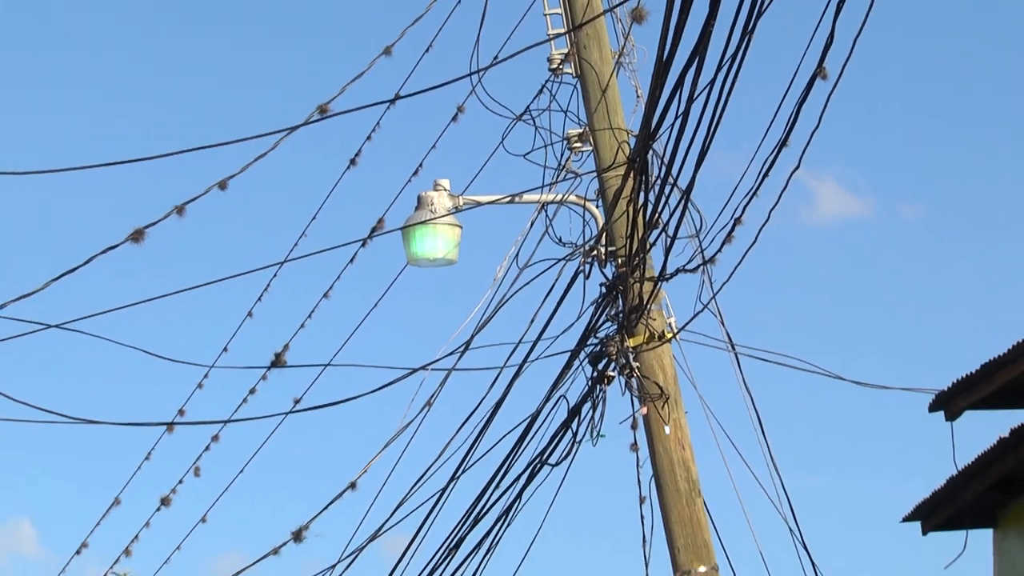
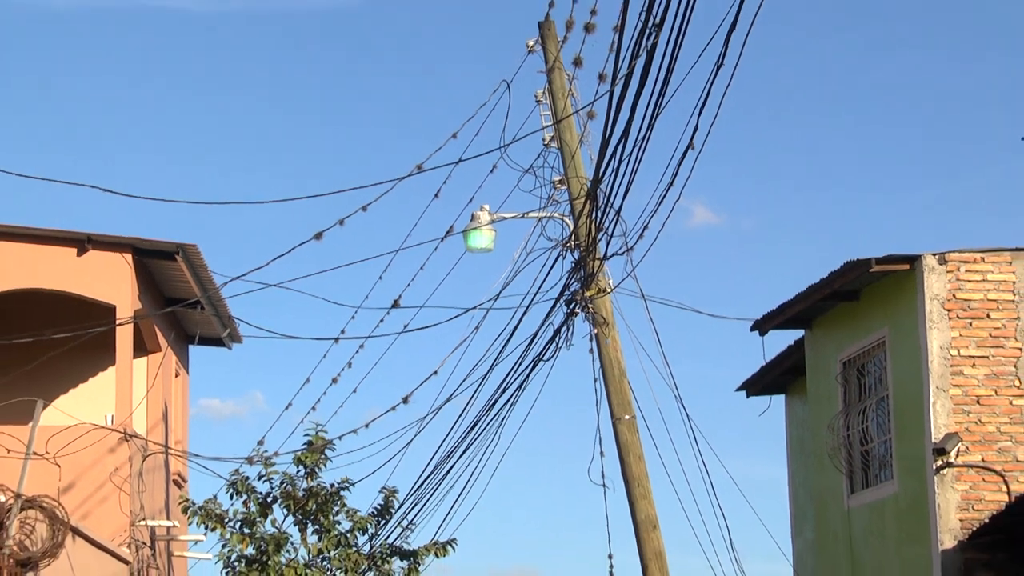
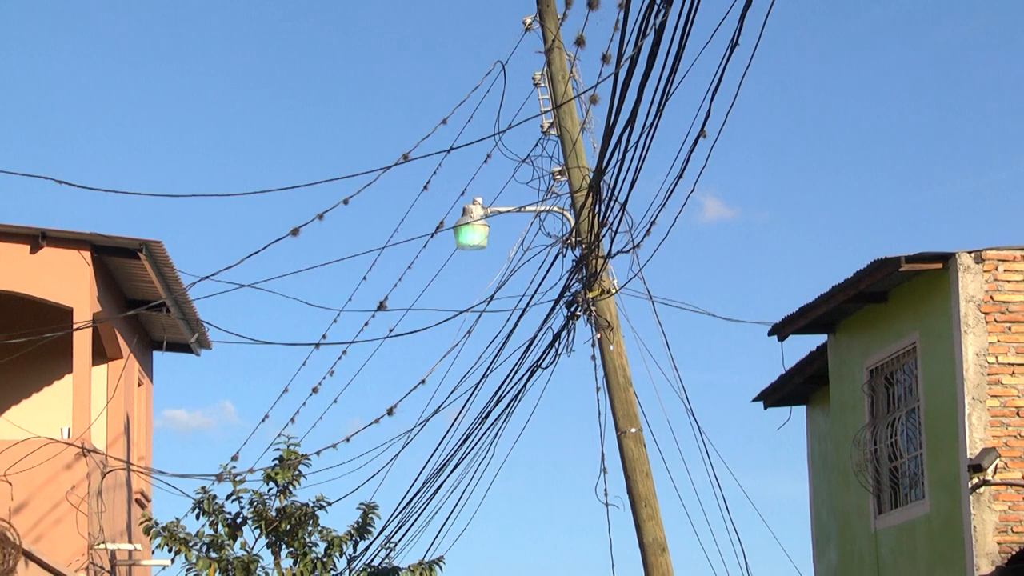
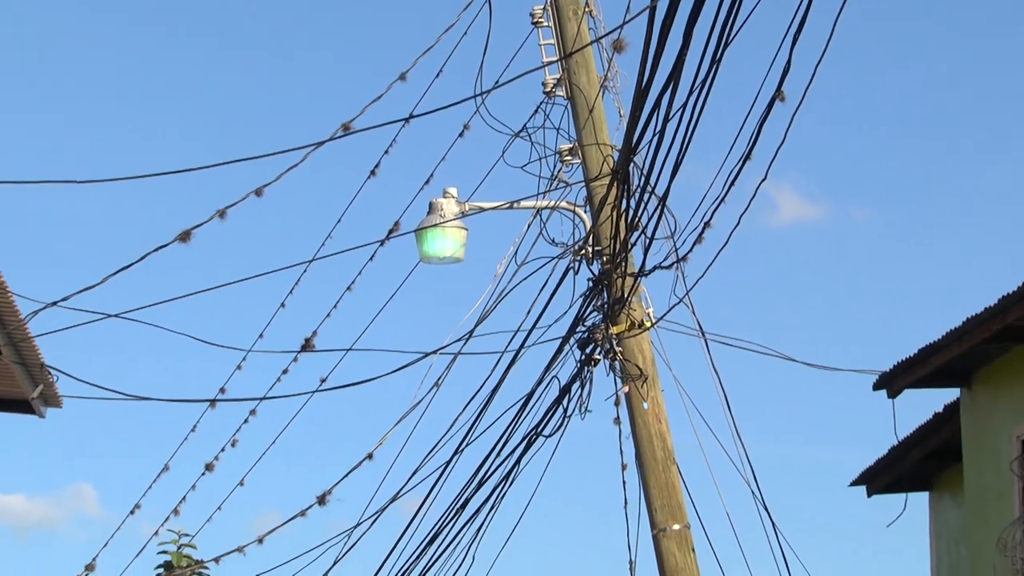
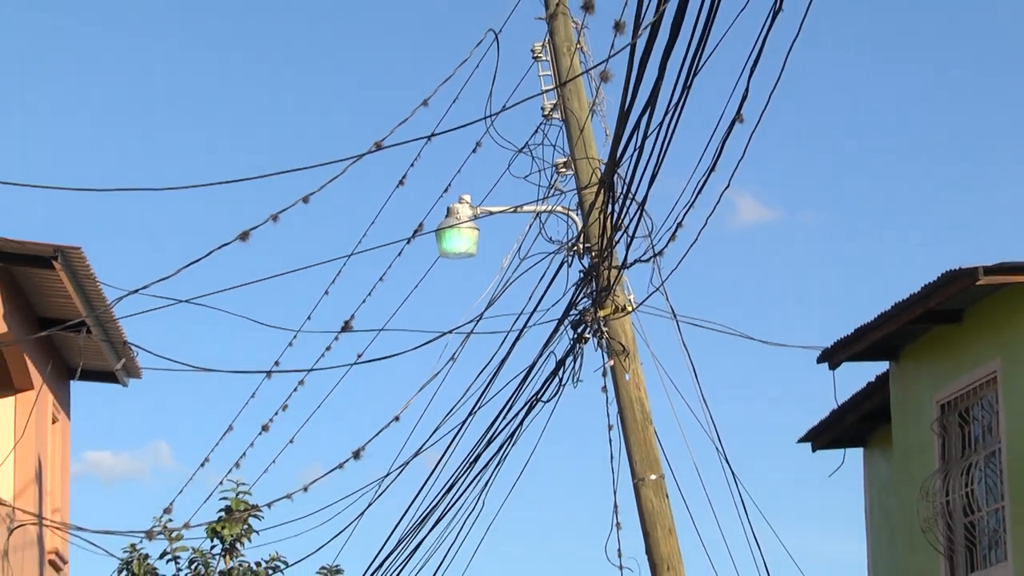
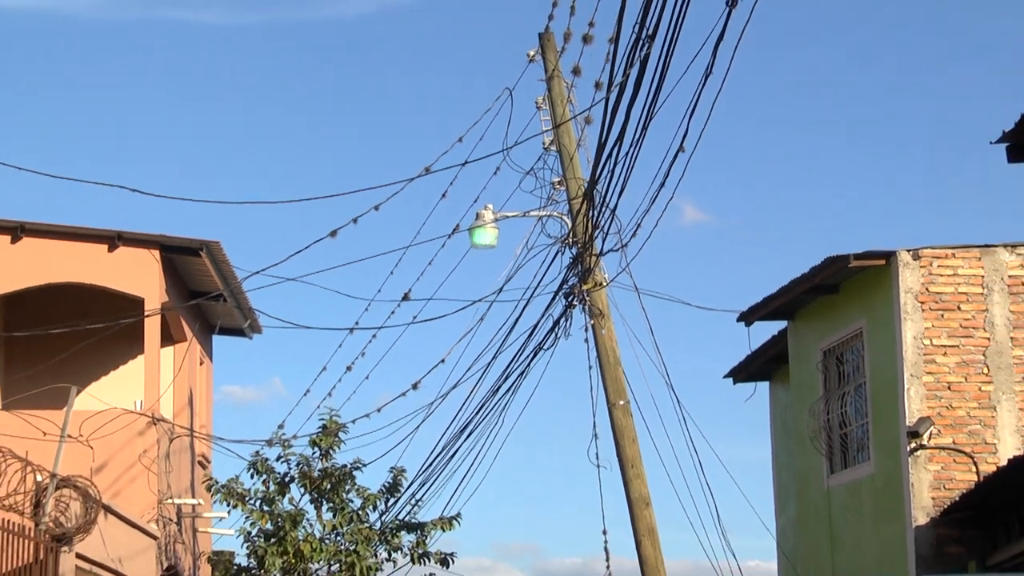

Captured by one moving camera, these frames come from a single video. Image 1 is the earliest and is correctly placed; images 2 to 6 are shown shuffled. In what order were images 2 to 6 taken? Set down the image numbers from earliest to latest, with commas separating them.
4, 5, 3, 2, 6
